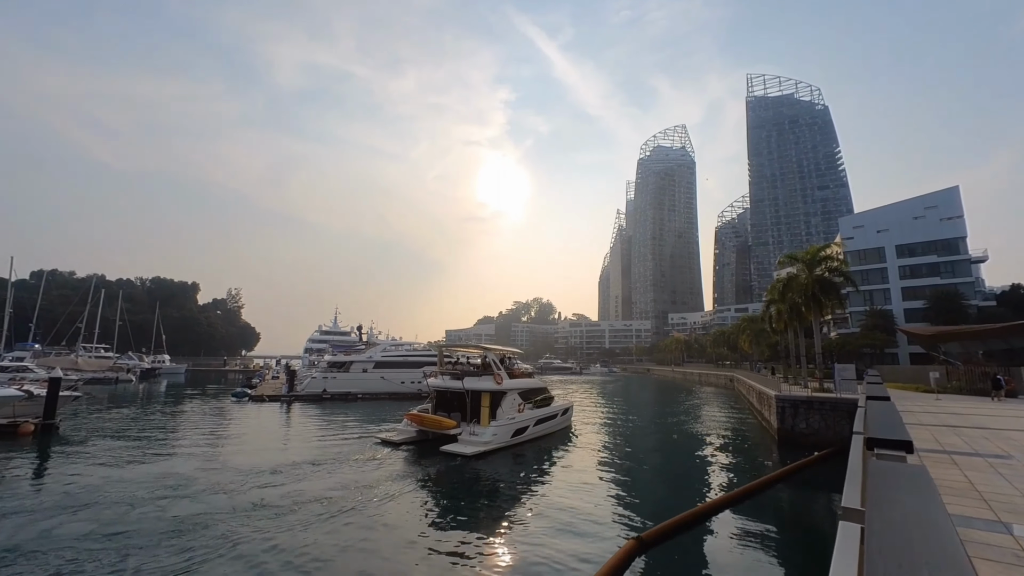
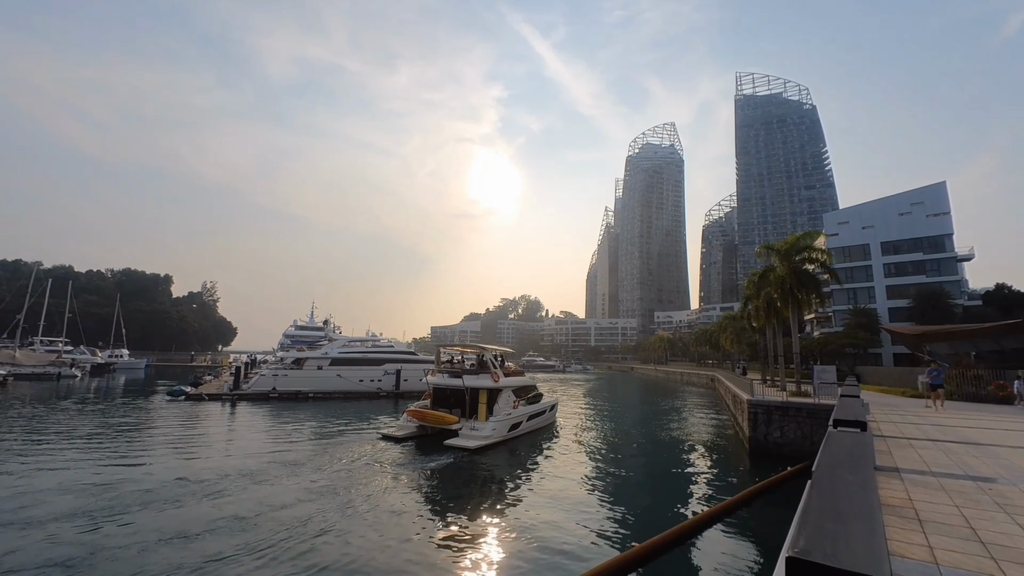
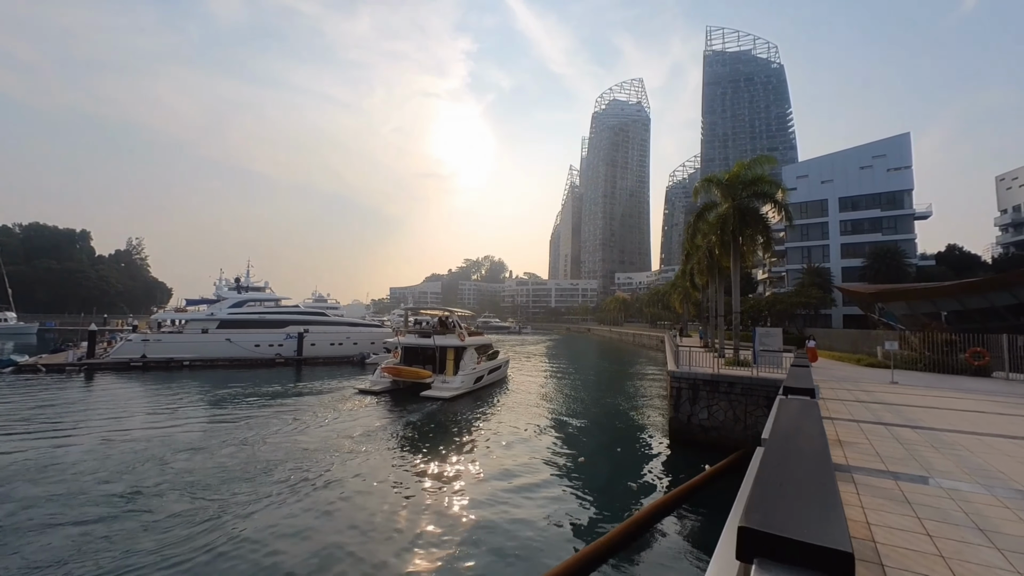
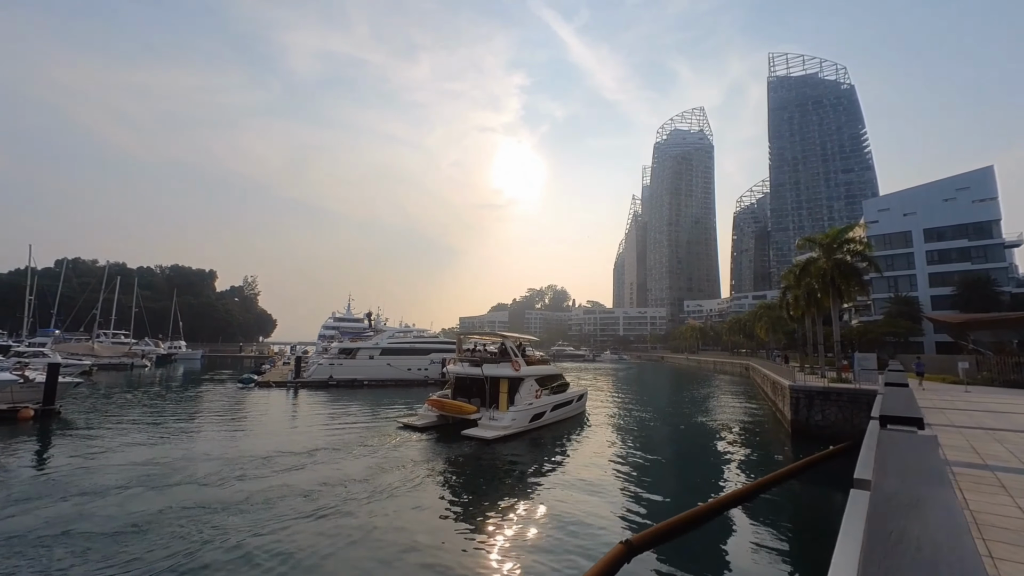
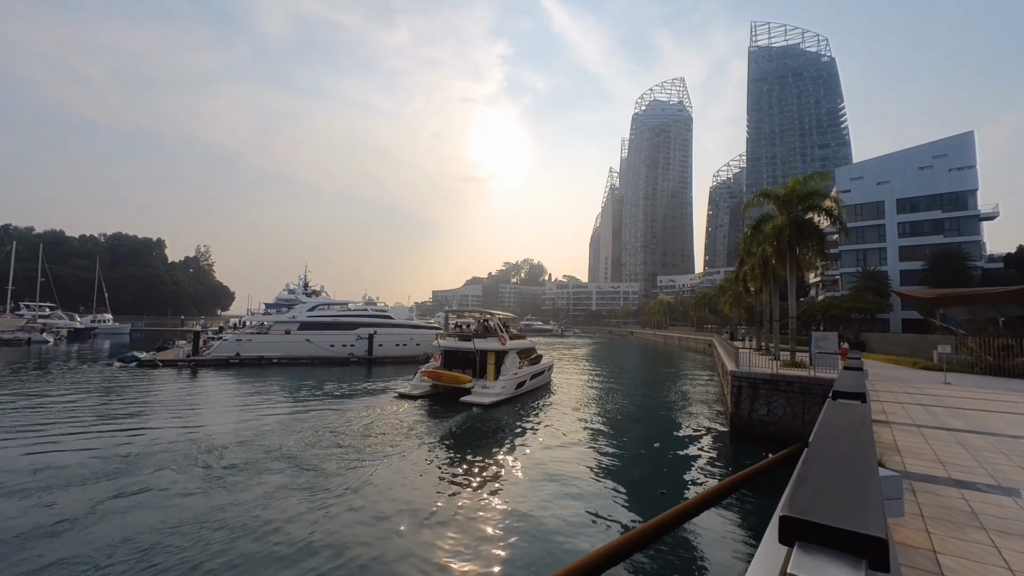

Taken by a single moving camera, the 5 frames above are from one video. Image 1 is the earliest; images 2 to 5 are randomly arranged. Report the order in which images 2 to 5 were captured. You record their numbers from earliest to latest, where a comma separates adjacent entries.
4, 2, 5, 3
